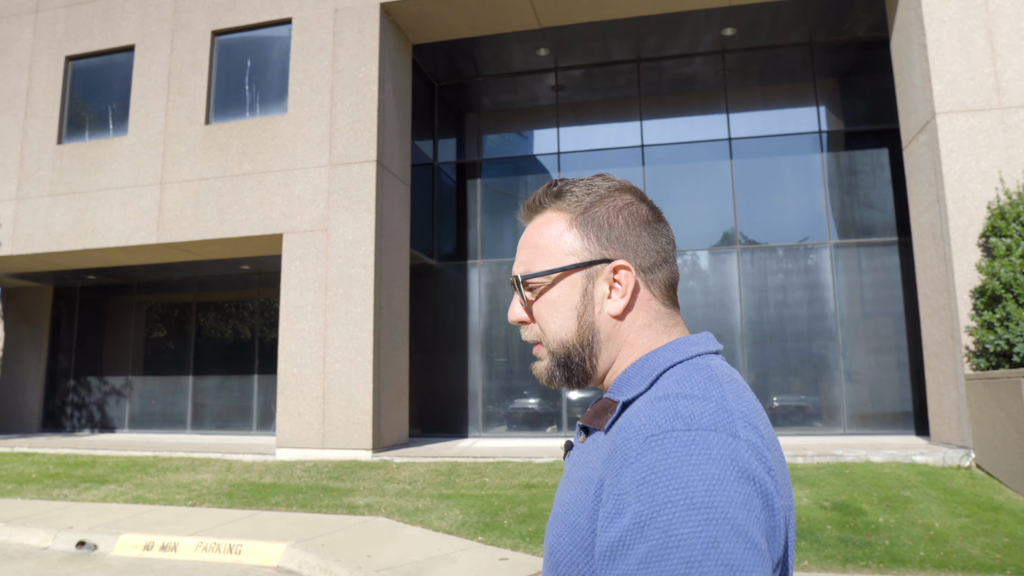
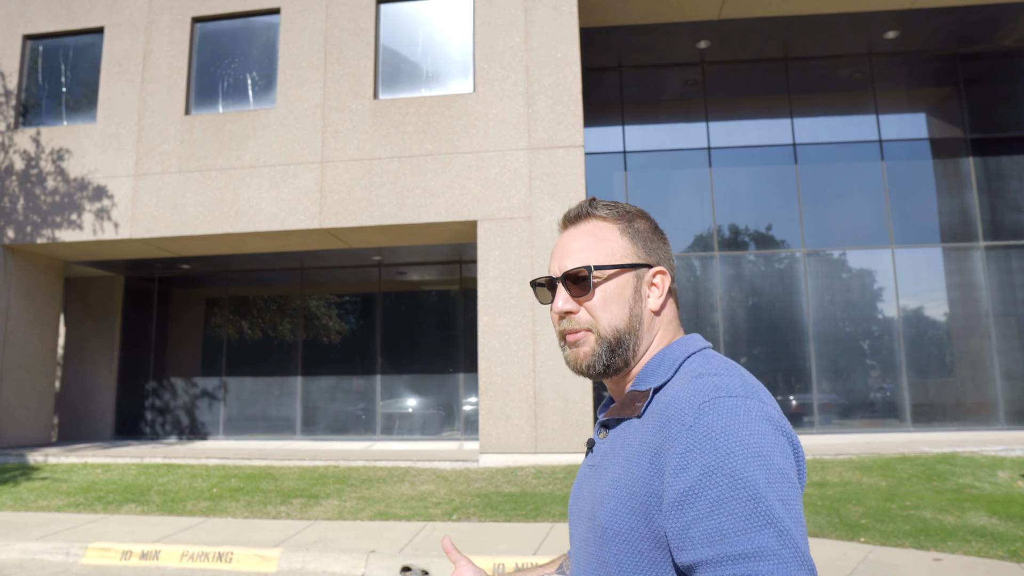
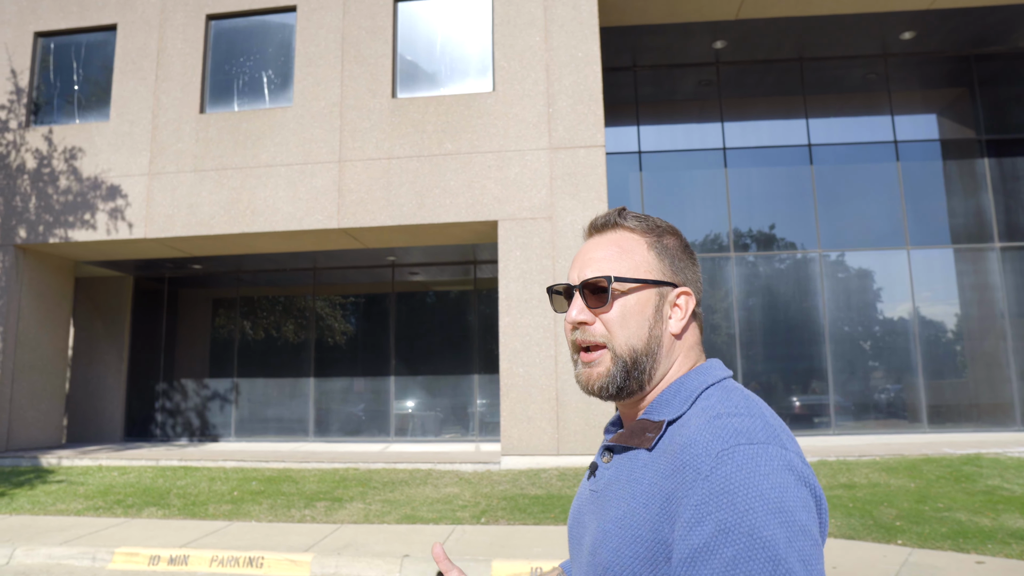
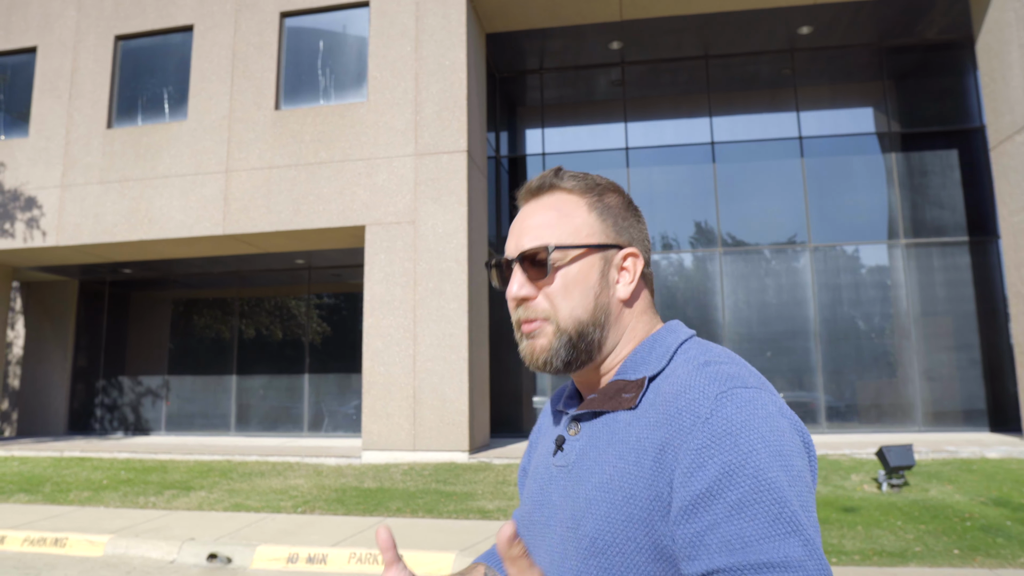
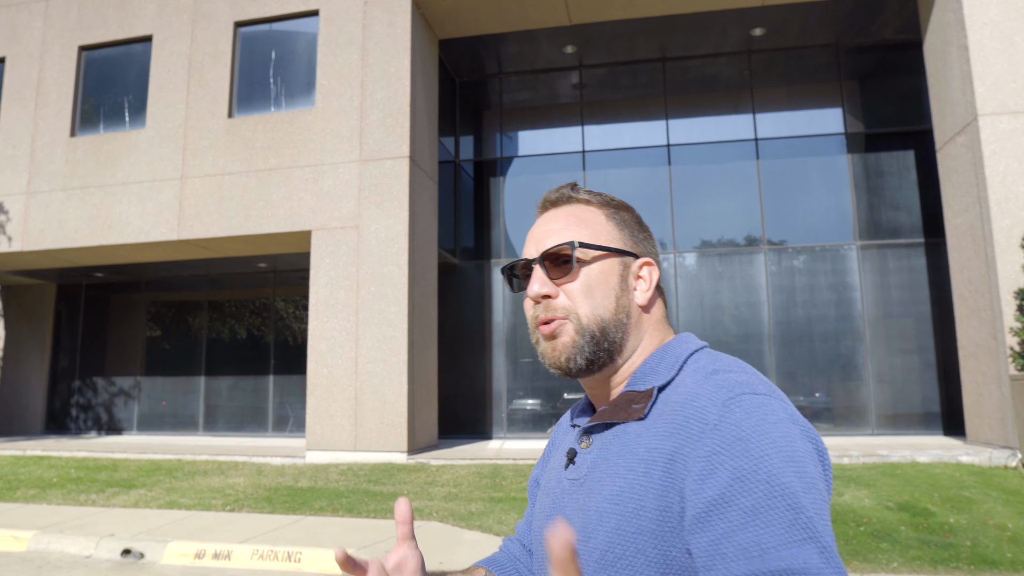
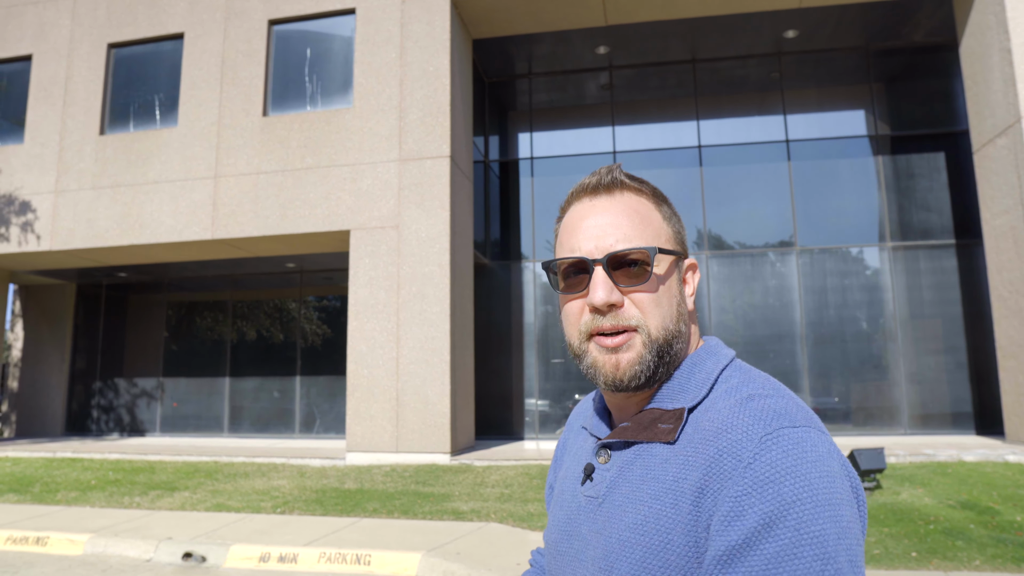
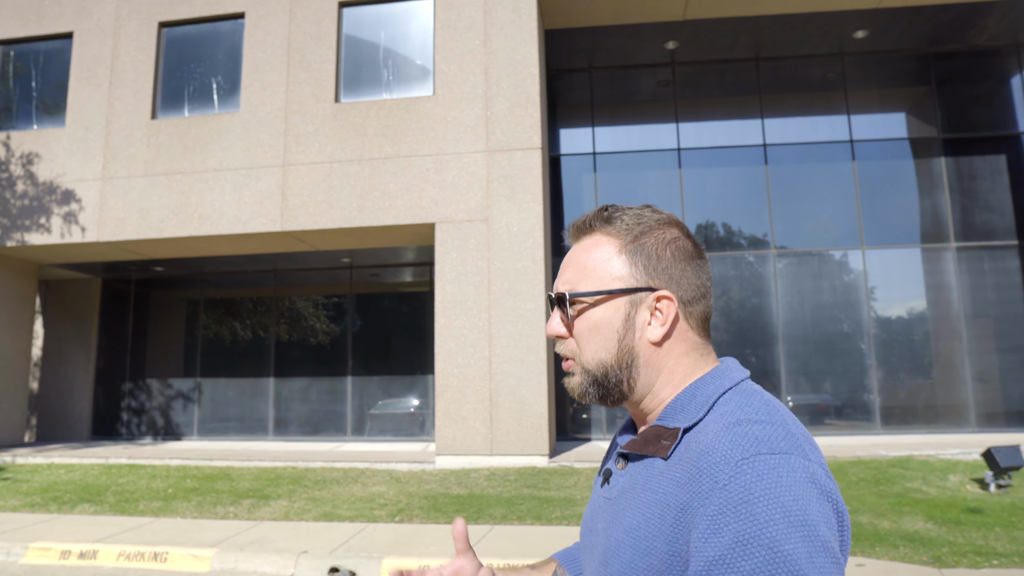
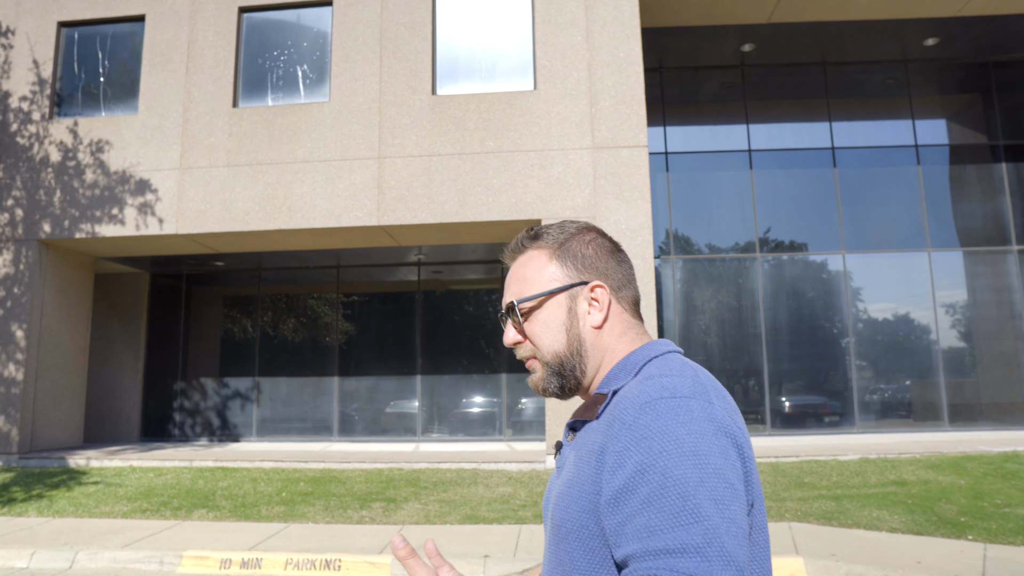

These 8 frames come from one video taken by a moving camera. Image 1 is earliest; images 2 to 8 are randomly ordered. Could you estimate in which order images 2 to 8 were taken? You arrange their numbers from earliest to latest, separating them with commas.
5, 6, 4, 7, 2, 3, 8
